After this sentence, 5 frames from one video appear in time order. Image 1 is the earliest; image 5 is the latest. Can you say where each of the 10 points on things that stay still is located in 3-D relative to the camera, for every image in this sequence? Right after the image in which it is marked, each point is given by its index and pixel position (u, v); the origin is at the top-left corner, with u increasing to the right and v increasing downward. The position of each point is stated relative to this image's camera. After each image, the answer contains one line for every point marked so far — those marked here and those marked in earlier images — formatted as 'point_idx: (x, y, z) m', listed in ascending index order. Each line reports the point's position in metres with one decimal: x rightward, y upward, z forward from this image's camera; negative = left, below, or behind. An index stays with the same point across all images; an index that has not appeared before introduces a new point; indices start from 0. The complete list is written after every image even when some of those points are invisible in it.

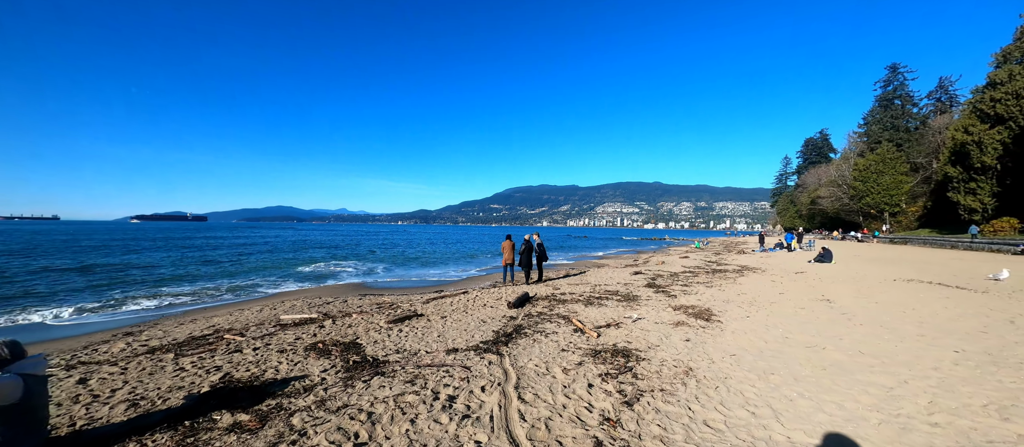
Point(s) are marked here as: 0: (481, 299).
0: (-0.8, -2.0, +10.0) m
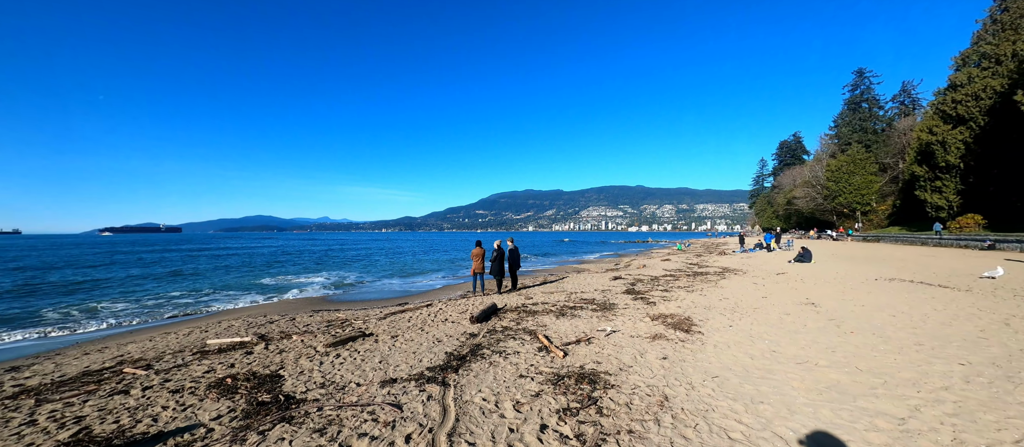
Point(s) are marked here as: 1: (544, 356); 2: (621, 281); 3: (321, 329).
0: (-1.6, -2.1, +9.1) m
1: (+0.5, -2.0, +5.8) m
2: (+4.2, -2.2, +15.0) m
3: (-4.0, -2.2, +8.0) m
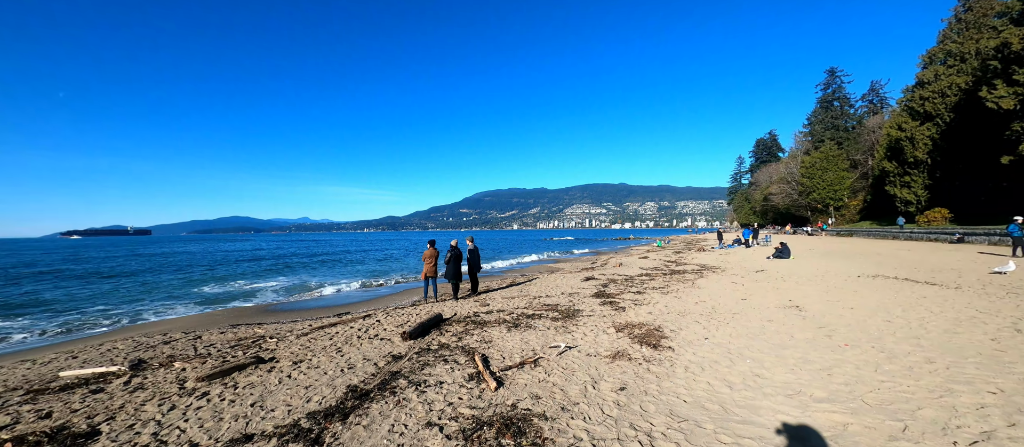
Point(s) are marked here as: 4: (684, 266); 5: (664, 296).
0: (-2.7, -2.1, +7.8) m
1: (-0.5, -1.9, +4.6) m
2: (+2.8, -2.1, +13.9) m
3: (-5.0, -2.2, +6.6) m
4: (+8.6, -2.1, +19.4) m
5: (+4.2, -2.0, +10.6) m
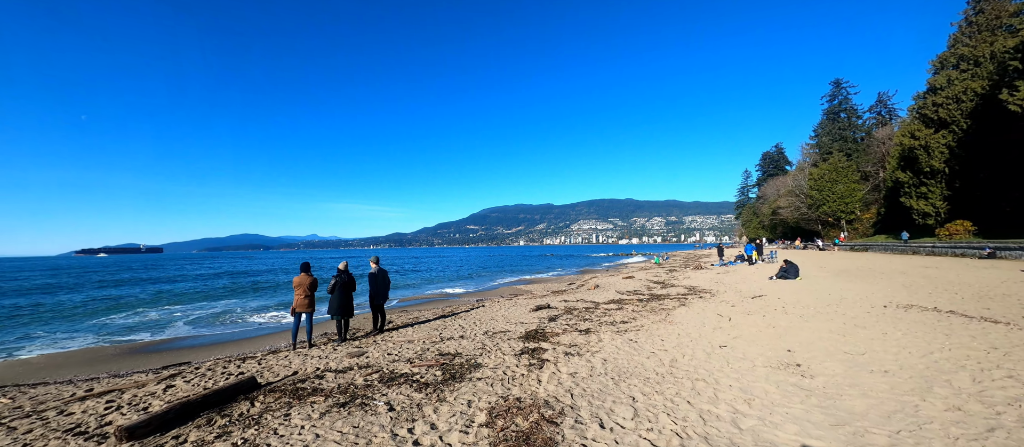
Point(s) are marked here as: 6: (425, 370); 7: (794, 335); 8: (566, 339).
0: (-4.8, -2.3, +5.1) m
1: (-2.6, -2.0, +1.8) m
2: (+0.9, -2.5, +11.0) m
3: (-7.1, -2.4, +3.9) m
4: (+6.7, -2.7, +16.5) m
5: (+2.1, -2.3, +7.8) m
6: (-1.3, -2.3, +6.0) m
7: (+5.1, -2.0, +7.0) m
8: (+1.1, -2.3, +7.8) m
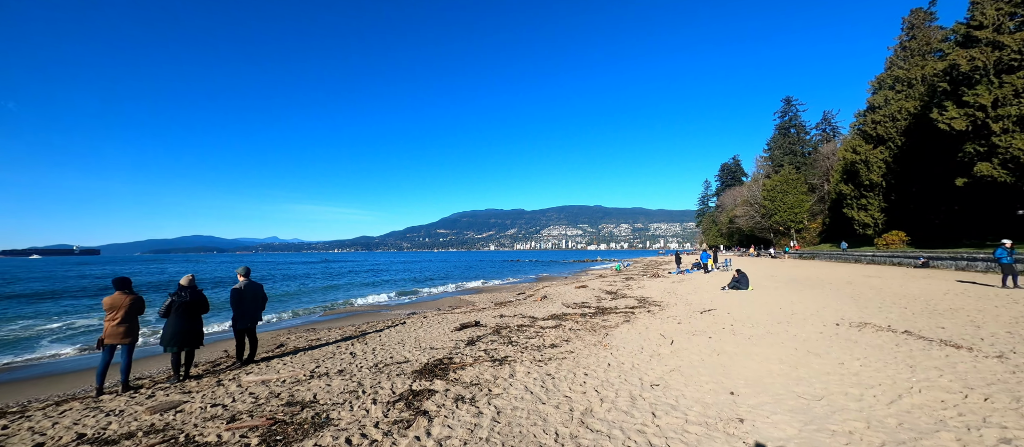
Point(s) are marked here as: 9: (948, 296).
0: (-6.3, -2.3, +3.0) m
1: (-3.9, -2.0, 0.0) m
2: (-1.1, -2.7, +9.5) m
3: (-8.5, -2.3, +1.7) m
4: (+4.3, -3.0, +15.4) m
5: (+0.4, -2.4, +6.3) m
6: (-2.9, -2.3, +4.3) m
7: (+3.4, -2.1, +5.8) m
8: (-0.6, -2.4, +6.3) m
9: (+13.7, -2.3, +12.1) m
